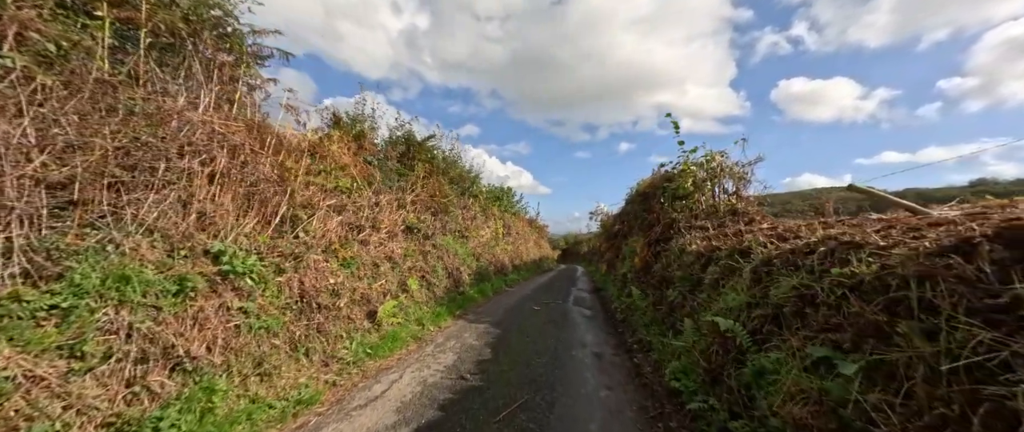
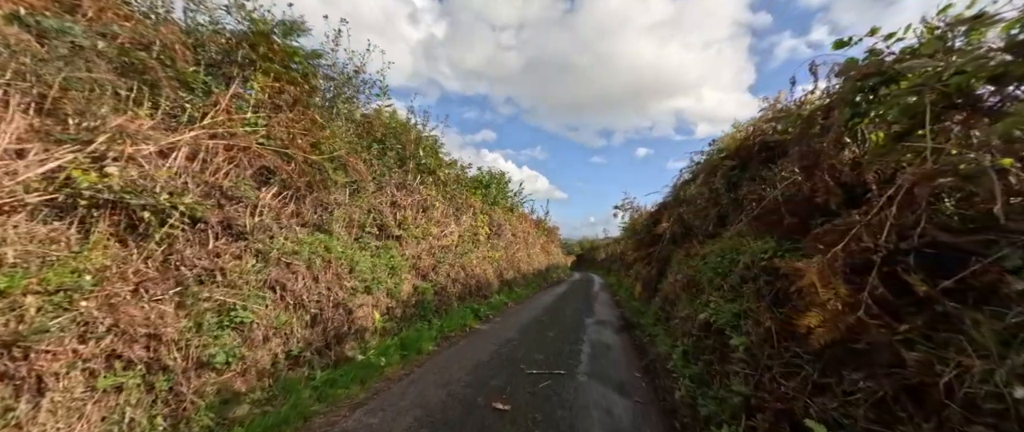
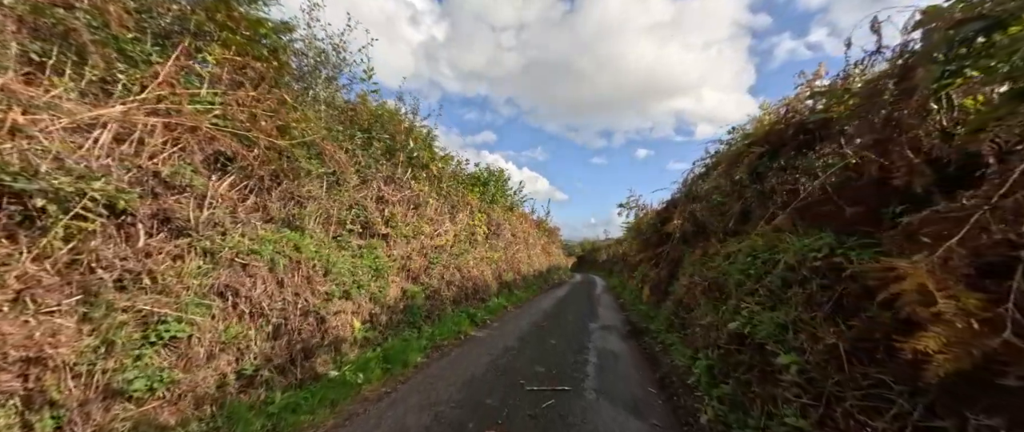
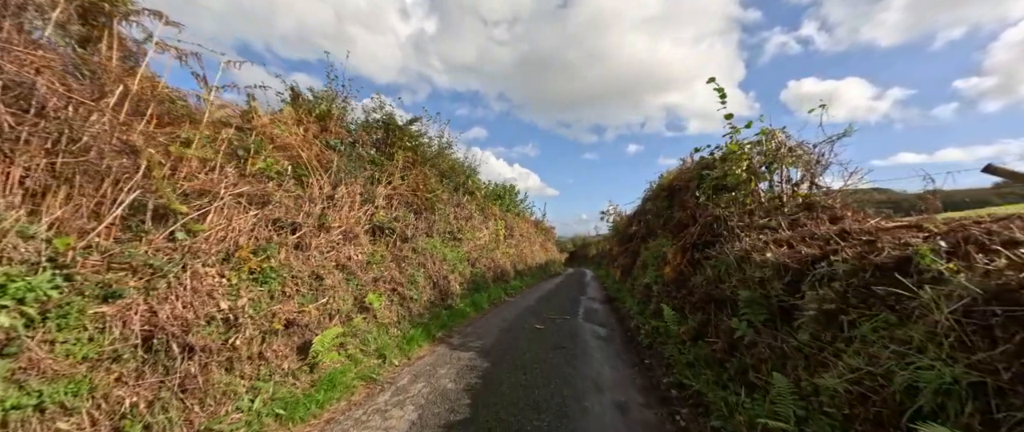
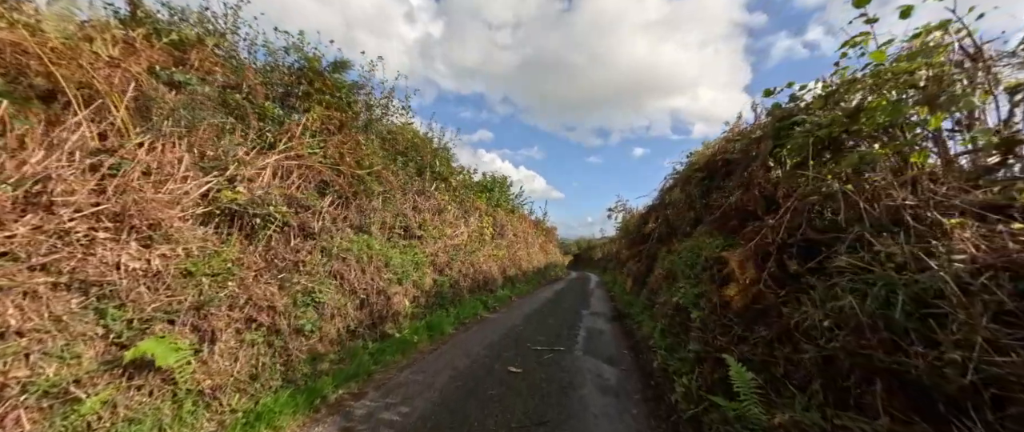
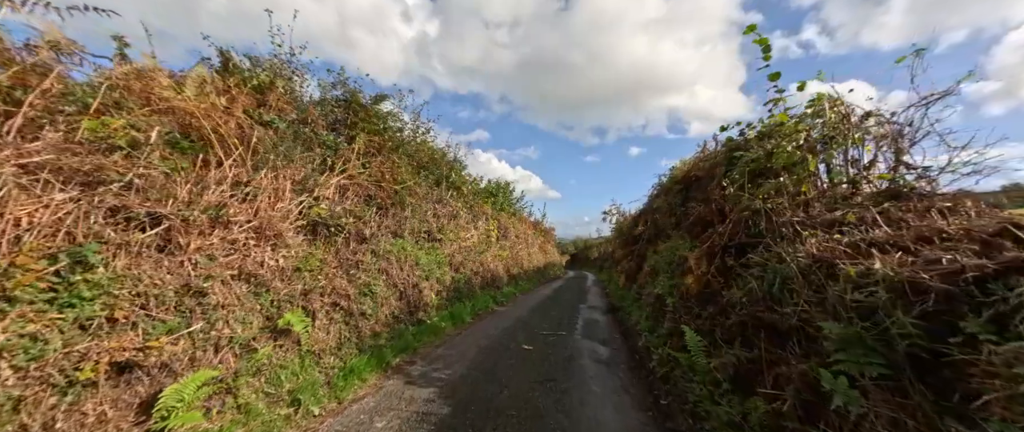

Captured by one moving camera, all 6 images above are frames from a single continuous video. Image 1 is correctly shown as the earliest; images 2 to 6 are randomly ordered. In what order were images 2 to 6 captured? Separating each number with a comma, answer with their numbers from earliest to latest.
4, 6, 5, 2, 3
